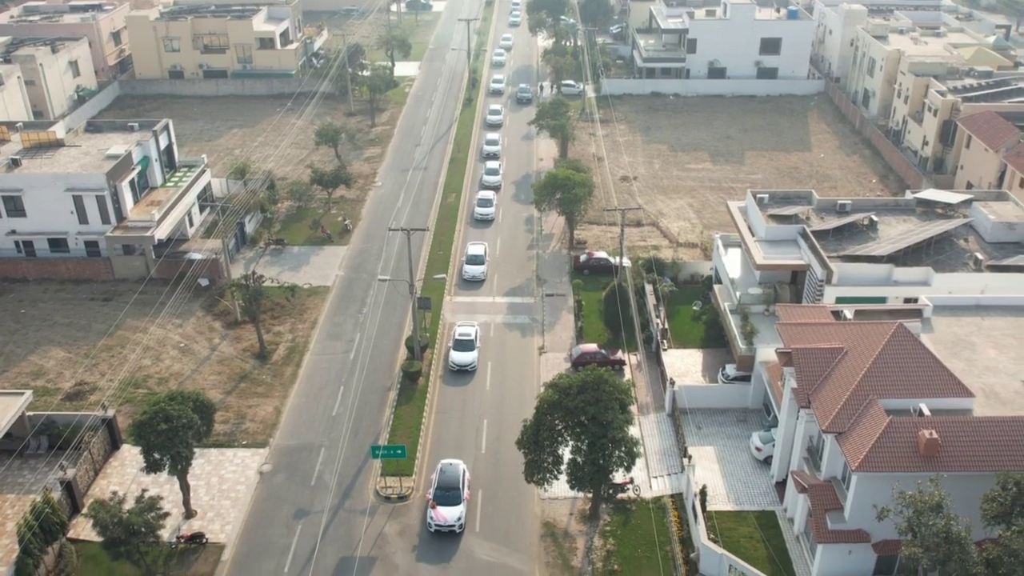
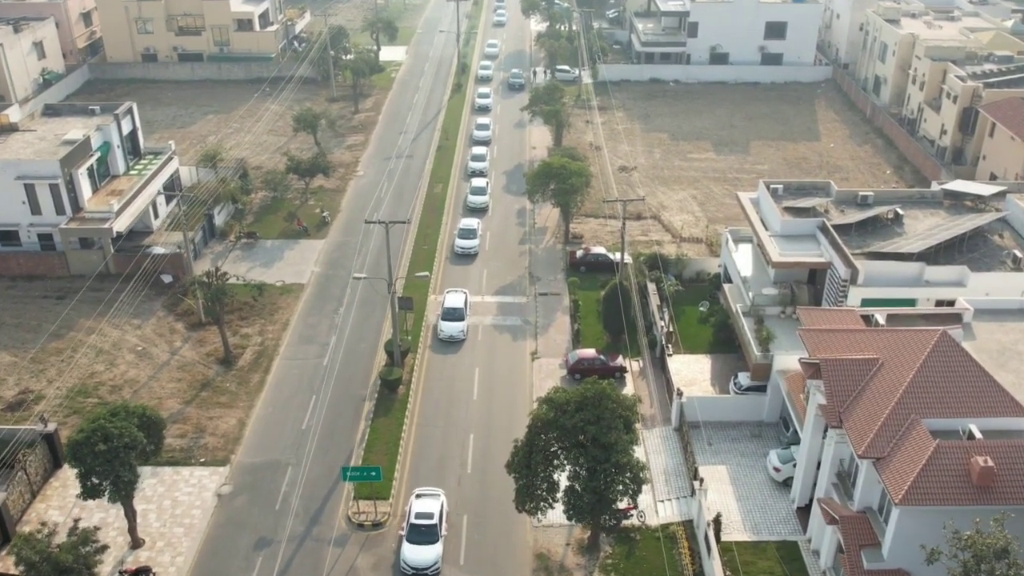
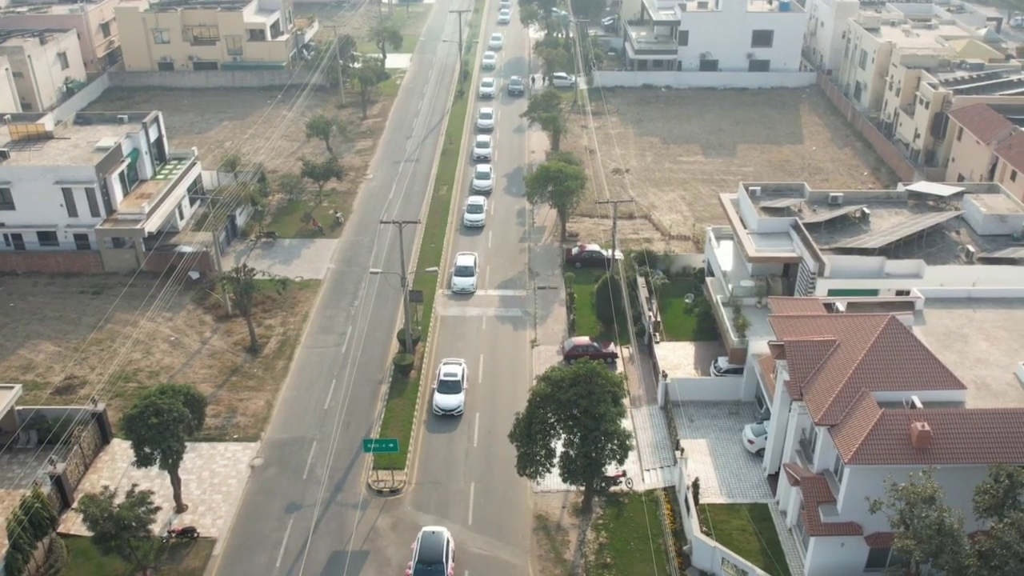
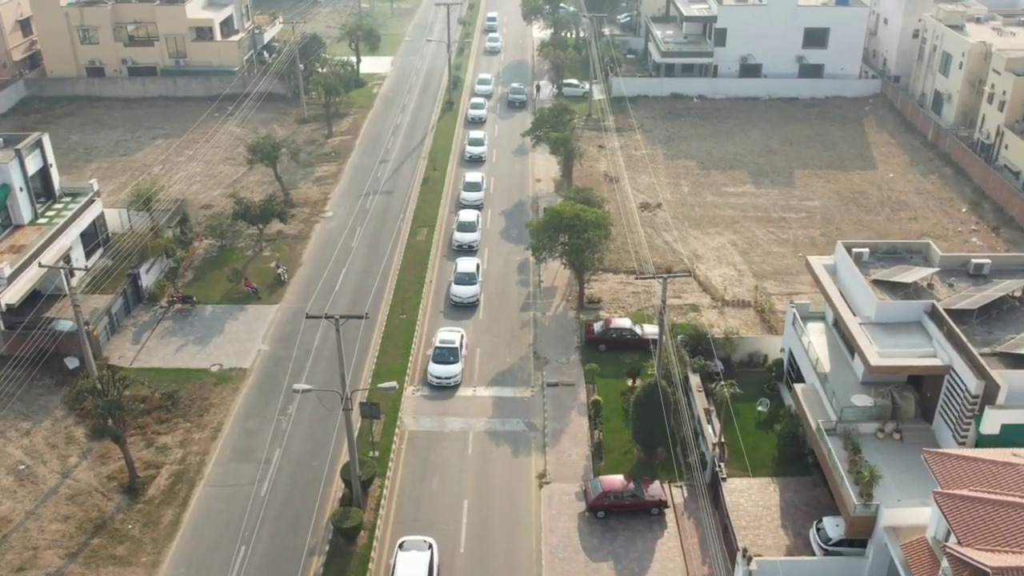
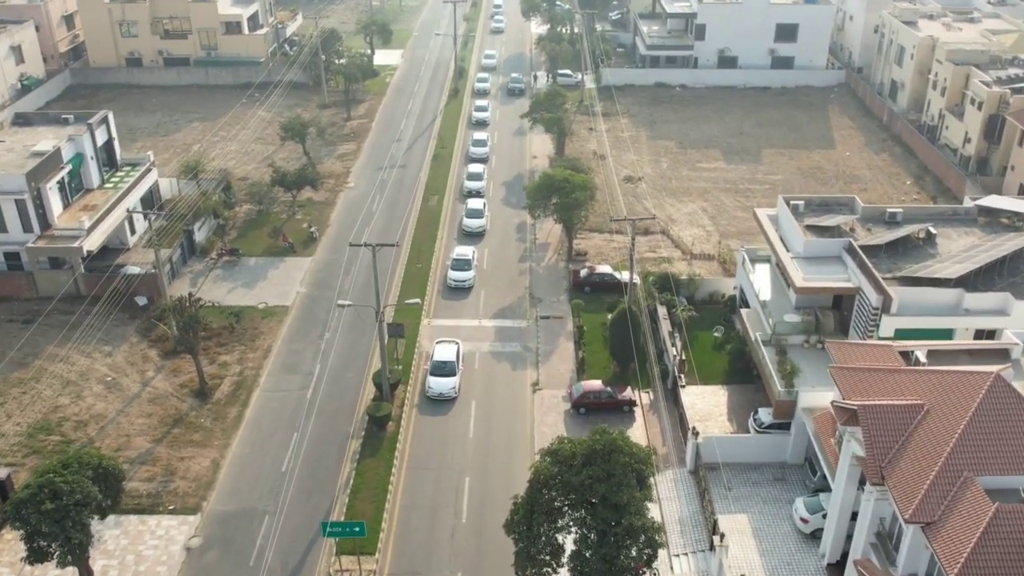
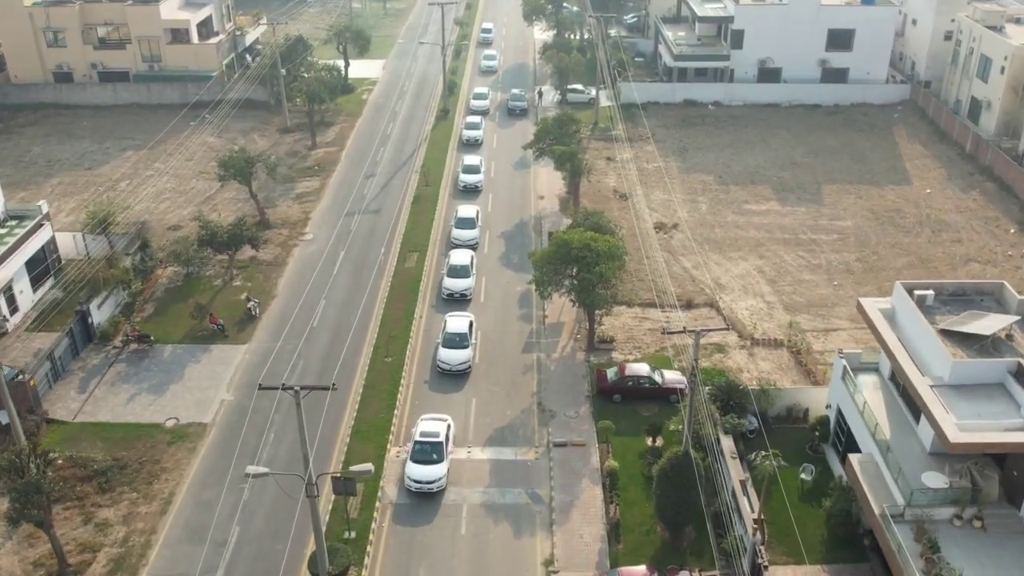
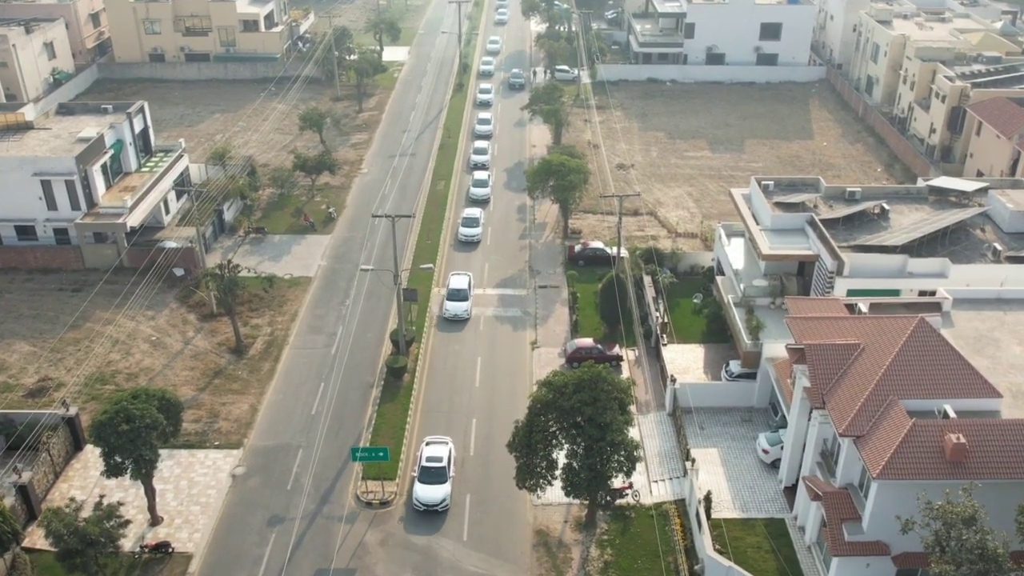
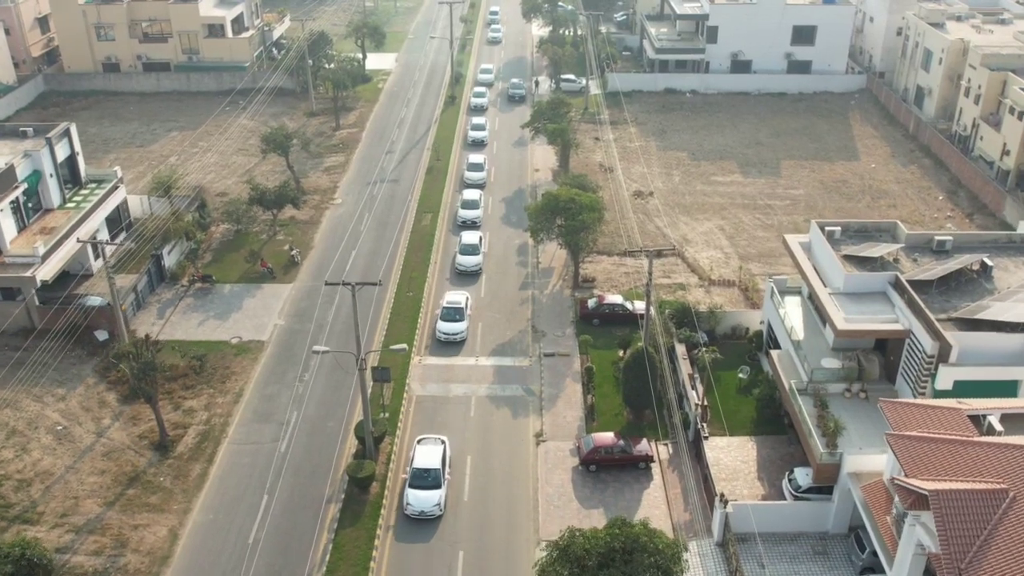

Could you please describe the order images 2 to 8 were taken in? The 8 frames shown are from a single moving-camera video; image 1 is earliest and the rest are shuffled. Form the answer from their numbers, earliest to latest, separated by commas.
3, 7, 2, 5, 8, 4, 6
